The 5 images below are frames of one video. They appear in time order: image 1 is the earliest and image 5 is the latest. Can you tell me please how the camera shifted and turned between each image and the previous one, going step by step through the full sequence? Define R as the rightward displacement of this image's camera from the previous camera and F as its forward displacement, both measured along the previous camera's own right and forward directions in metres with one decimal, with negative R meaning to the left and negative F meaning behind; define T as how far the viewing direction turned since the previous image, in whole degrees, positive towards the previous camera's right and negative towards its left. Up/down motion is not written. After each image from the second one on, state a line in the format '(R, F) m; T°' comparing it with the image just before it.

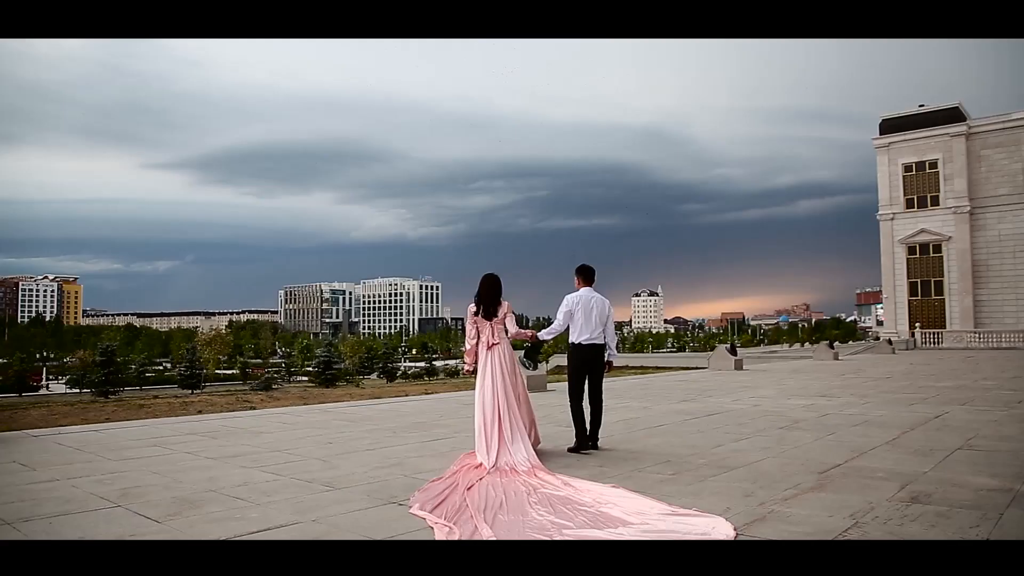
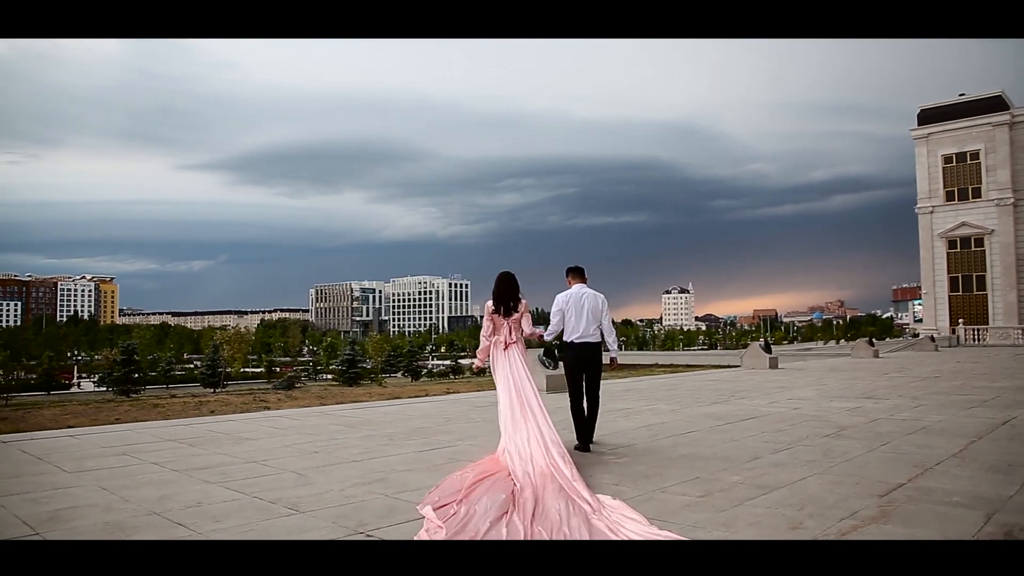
(+0.2, +0.9) m; -2°
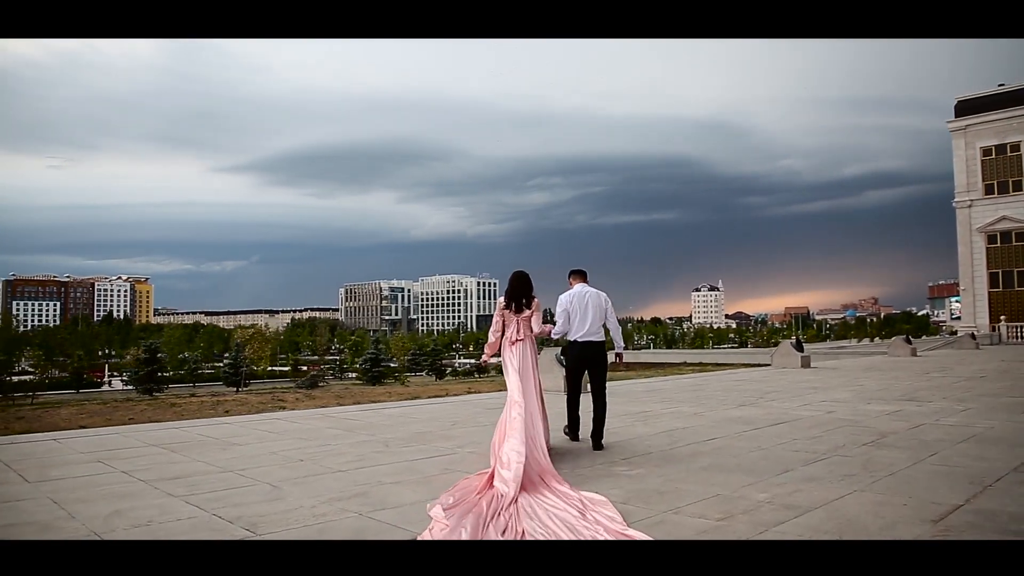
(+0.2, +0.6) m; -2°
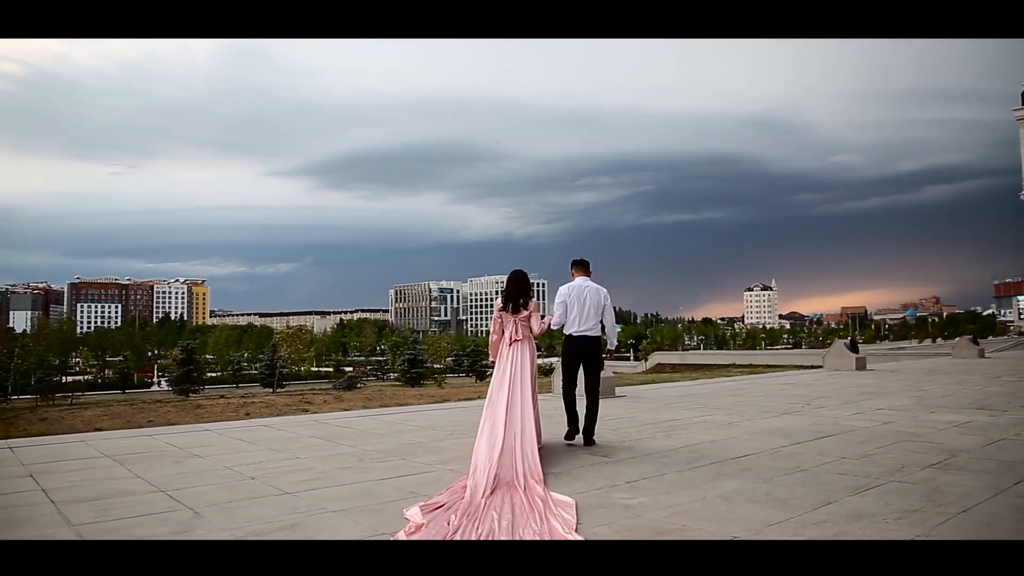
(+0.5, +1.0) m; -4°
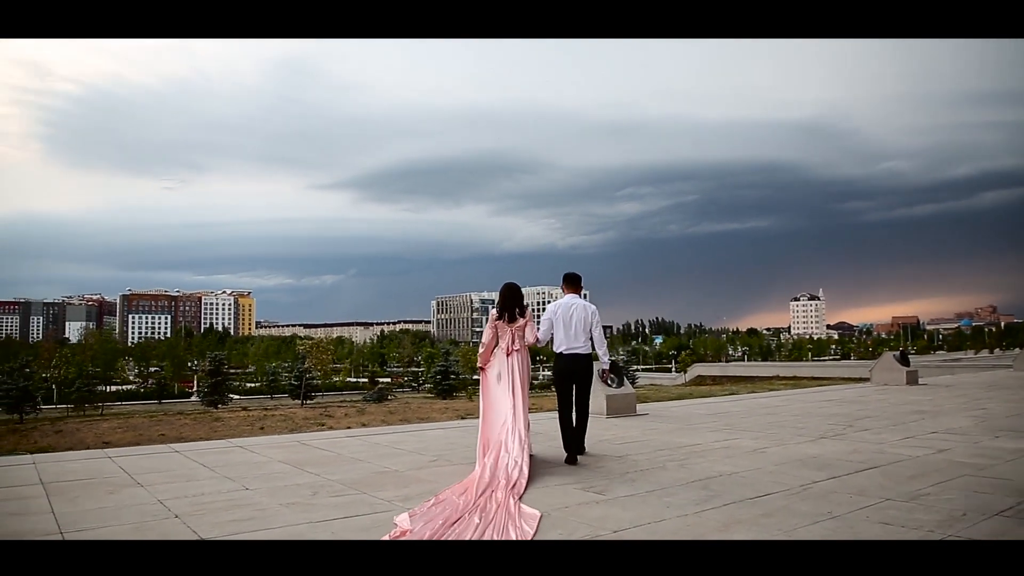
(+0.5, +0.9) m; -3°
